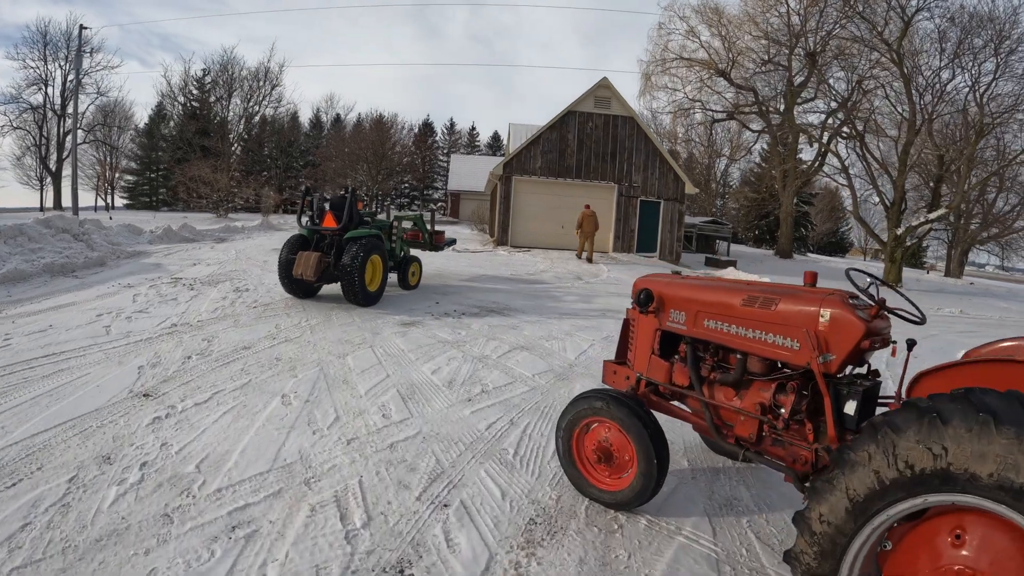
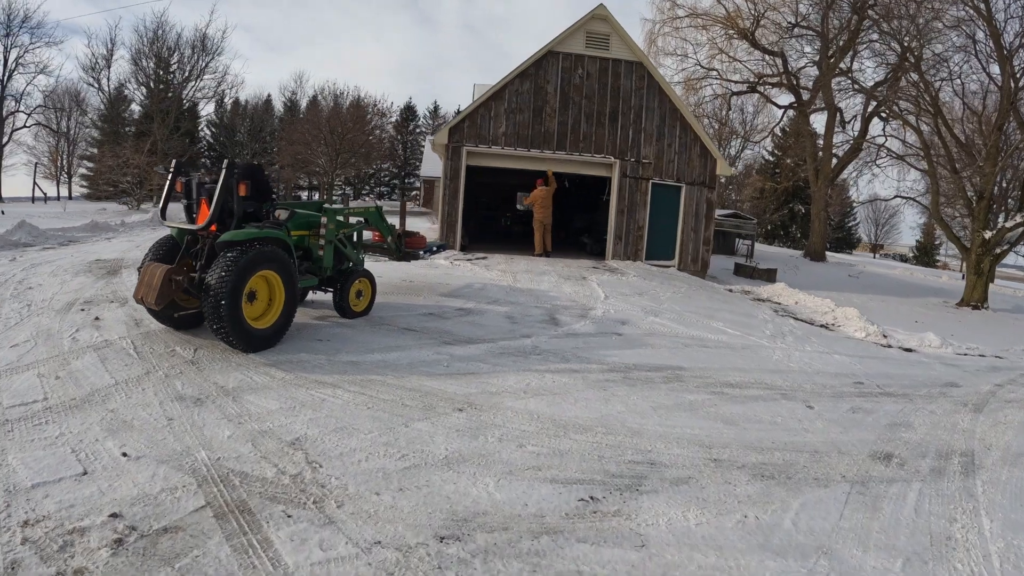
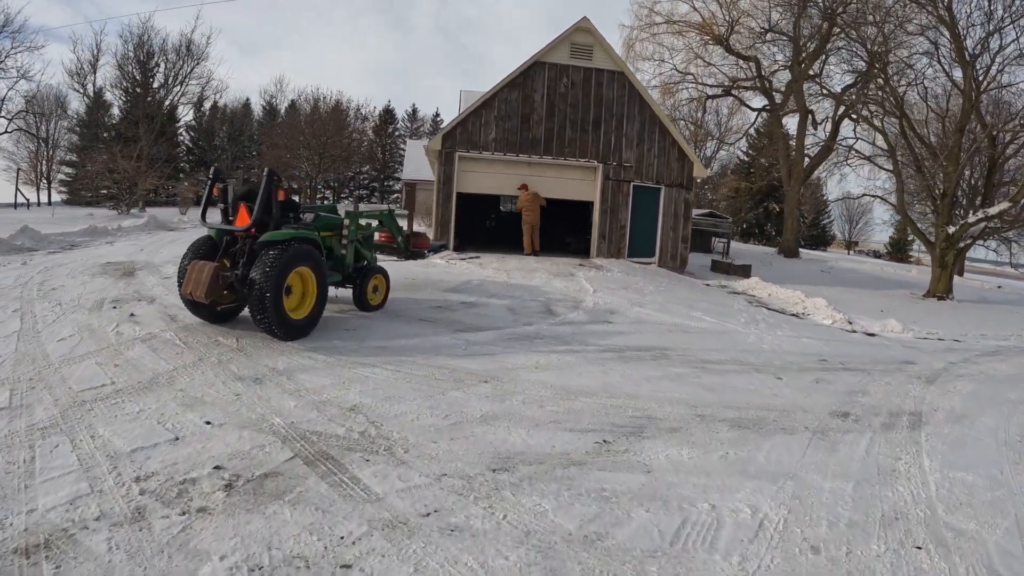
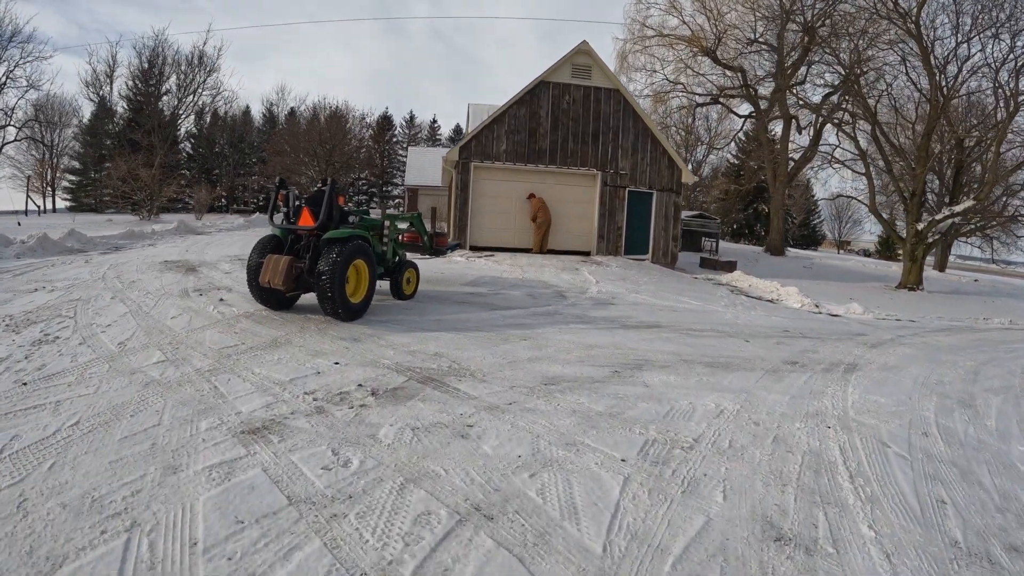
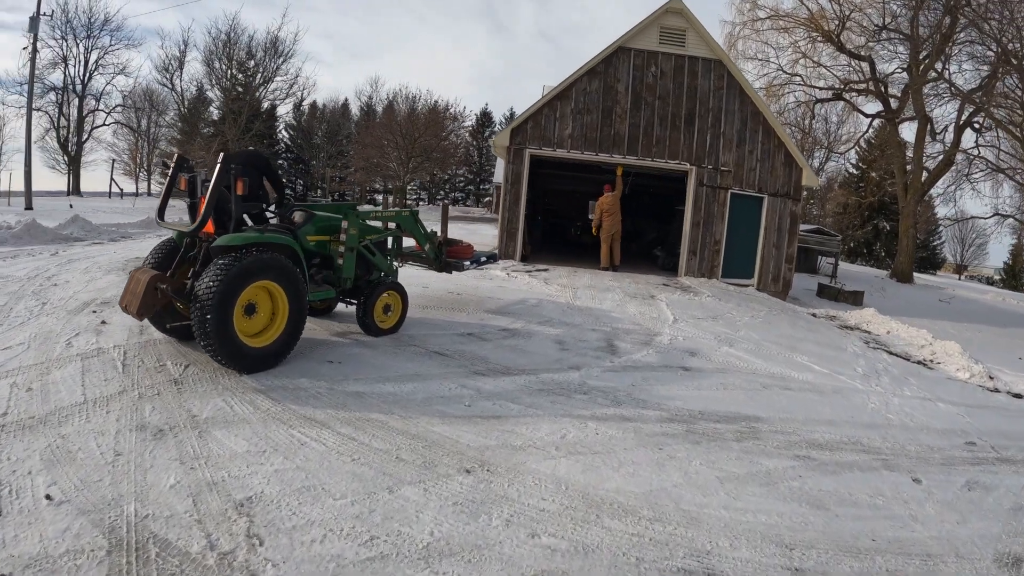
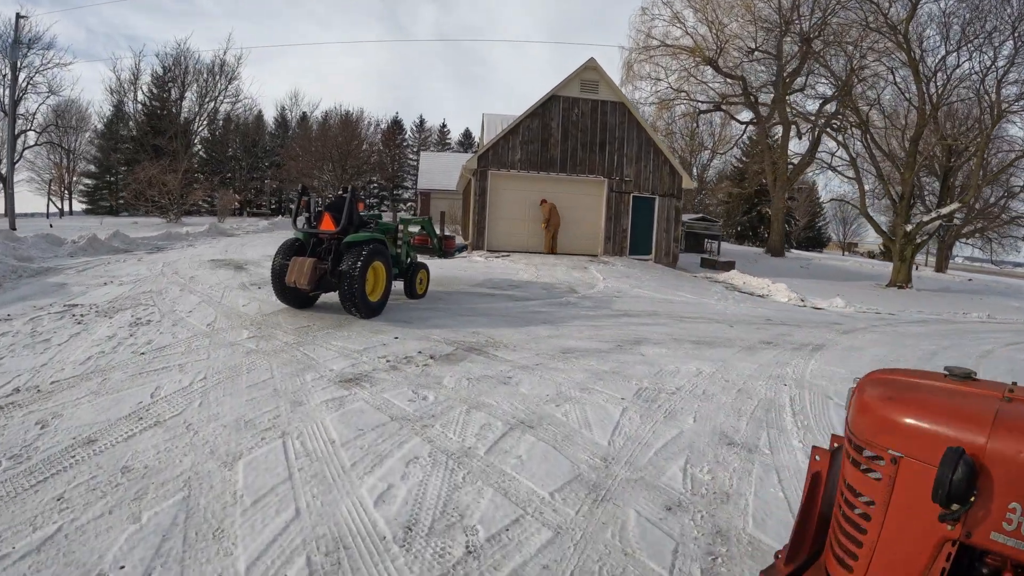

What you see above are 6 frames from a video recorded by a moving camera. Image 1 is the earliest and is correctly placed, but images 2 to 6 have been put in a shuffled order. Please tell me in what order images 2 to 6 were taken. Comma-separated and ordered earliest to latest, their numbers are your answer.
6, 4, 3, 2, 5
